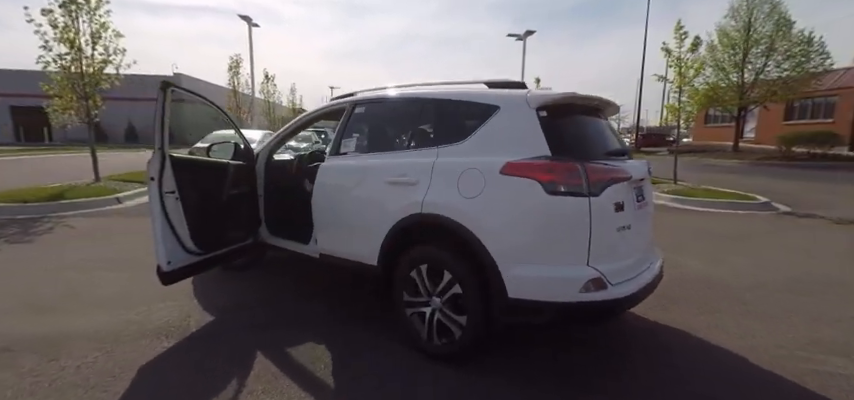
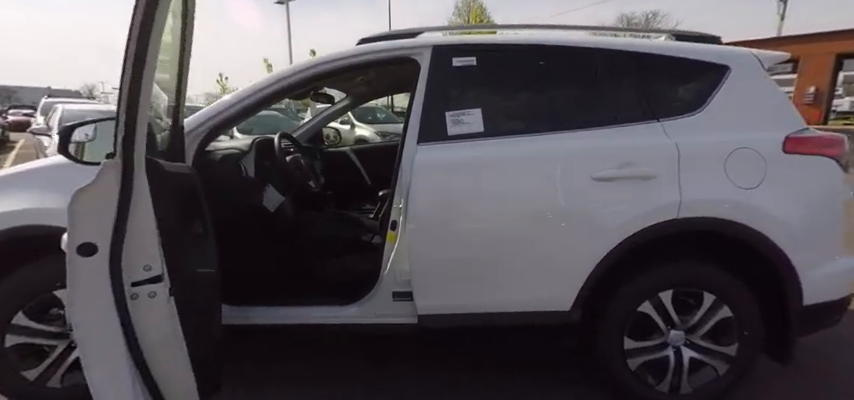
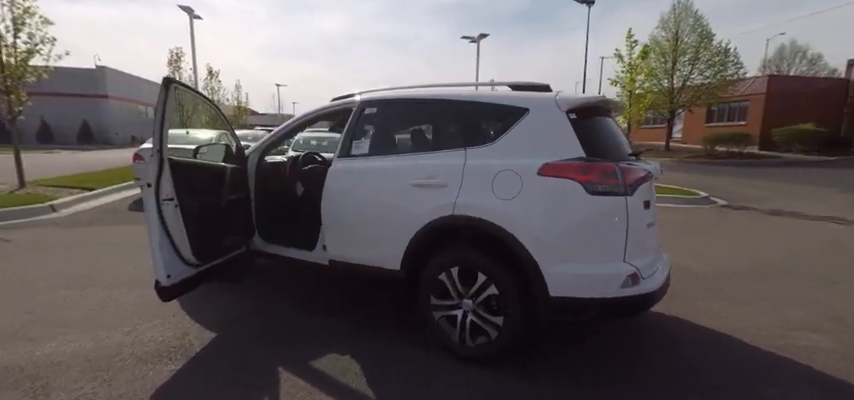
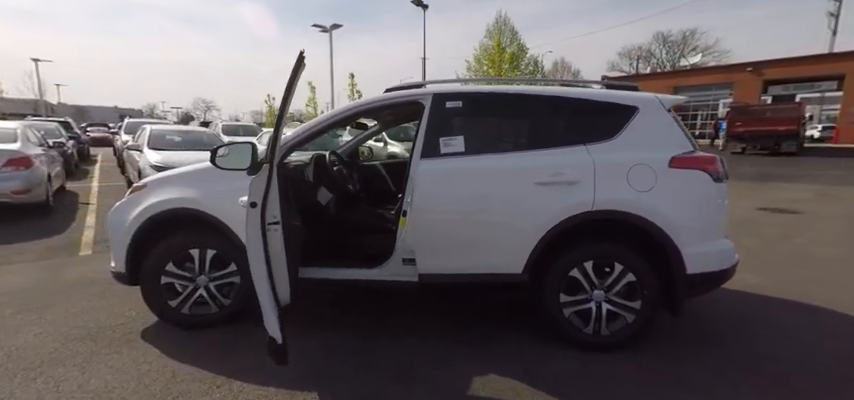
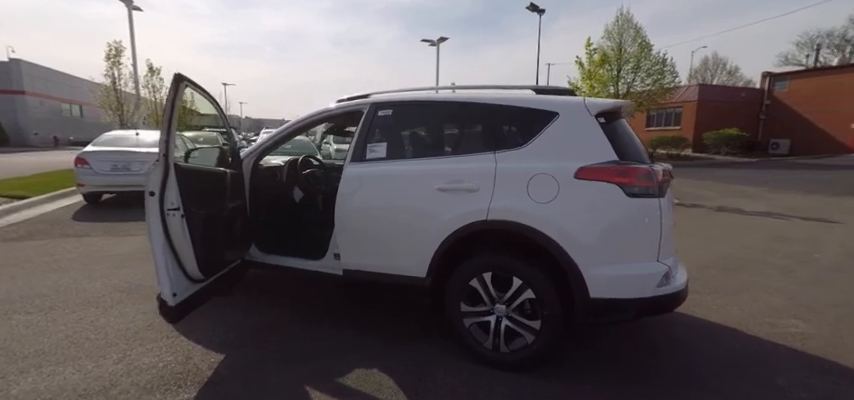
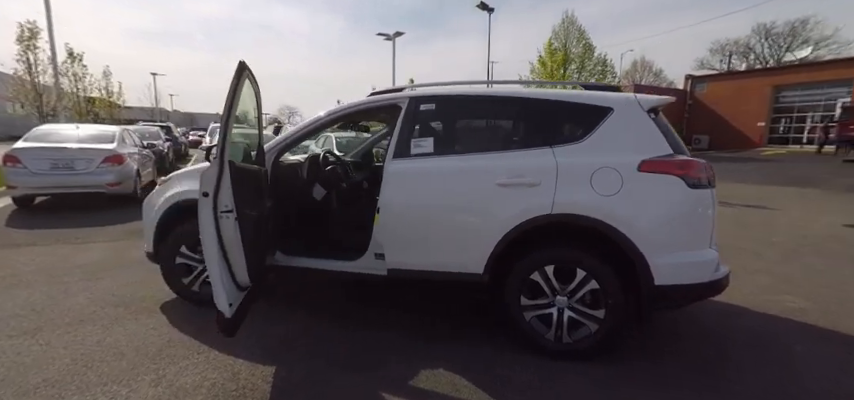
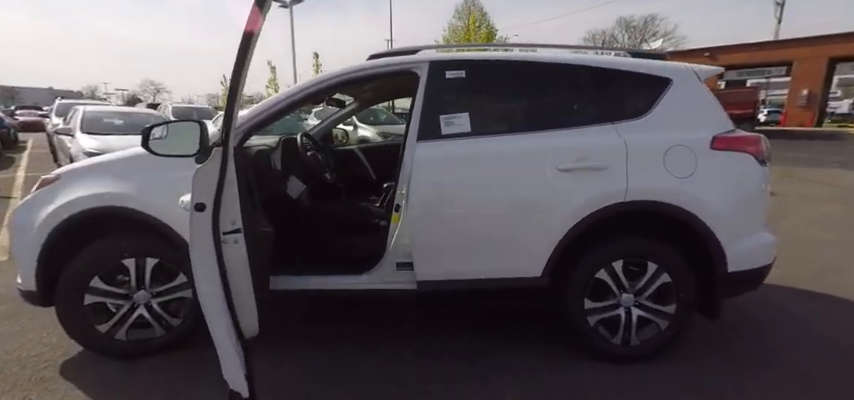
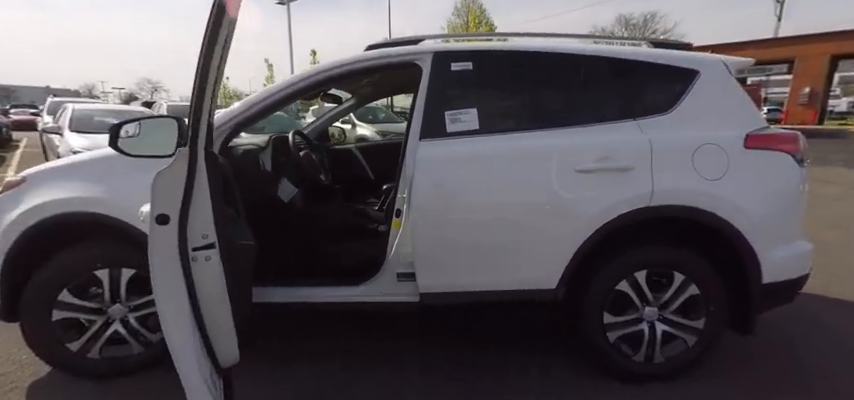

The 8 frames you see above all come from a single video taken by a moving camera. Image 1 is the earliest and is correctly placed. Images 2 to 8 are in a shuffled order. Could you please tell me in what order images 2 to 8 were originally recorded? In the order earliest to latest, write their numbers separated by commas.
3, 5, 6, 4, 7, 8, 2
